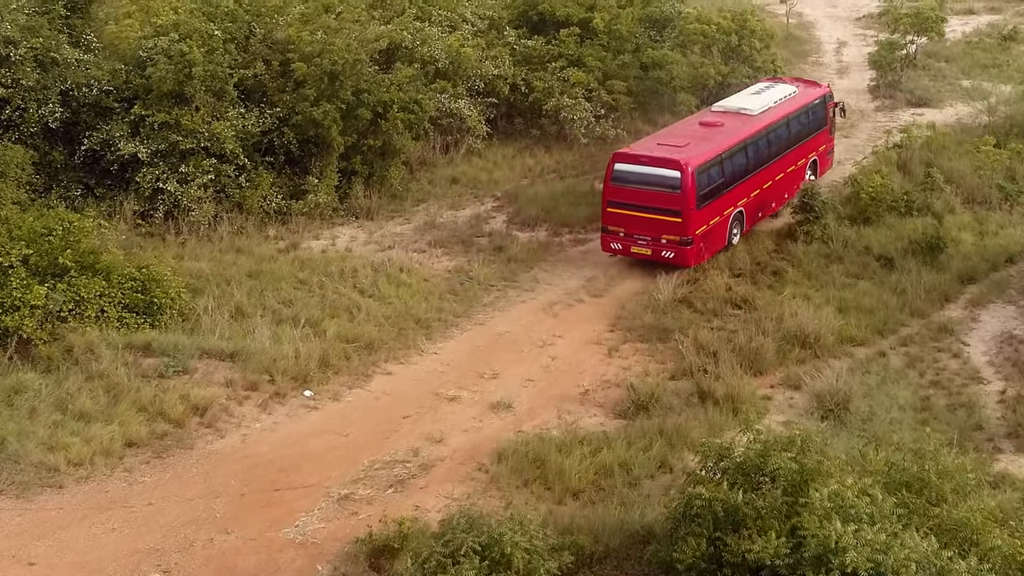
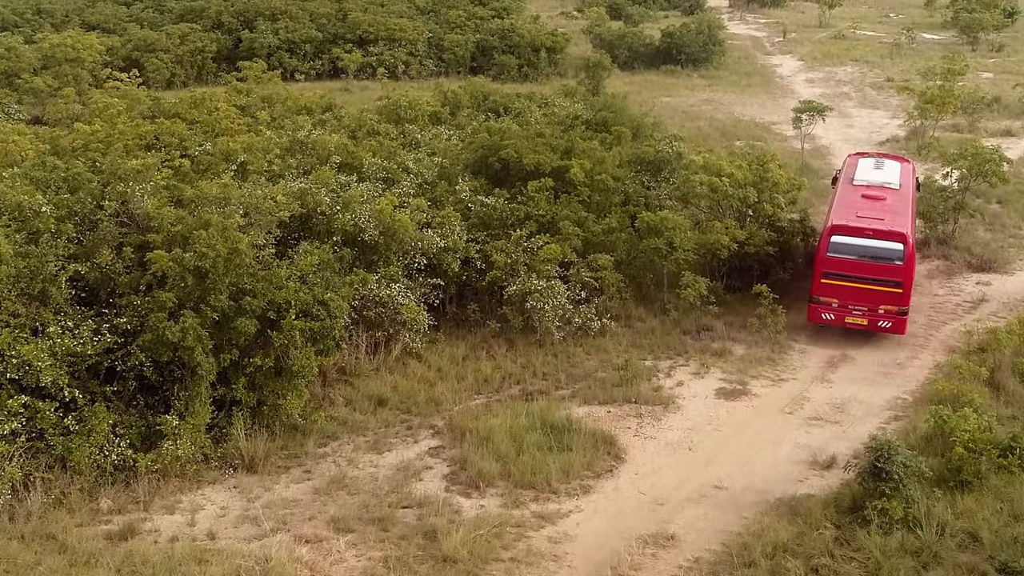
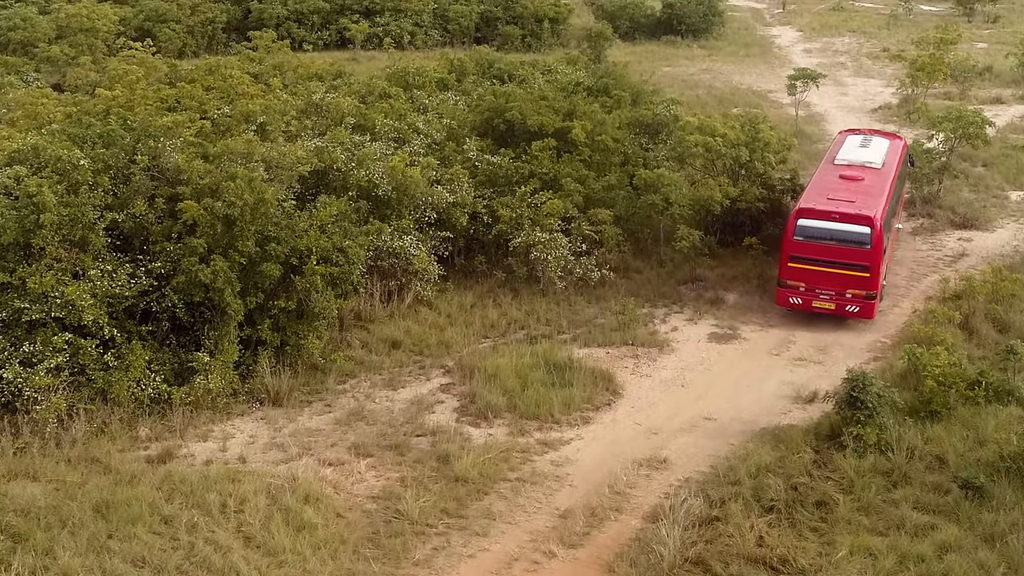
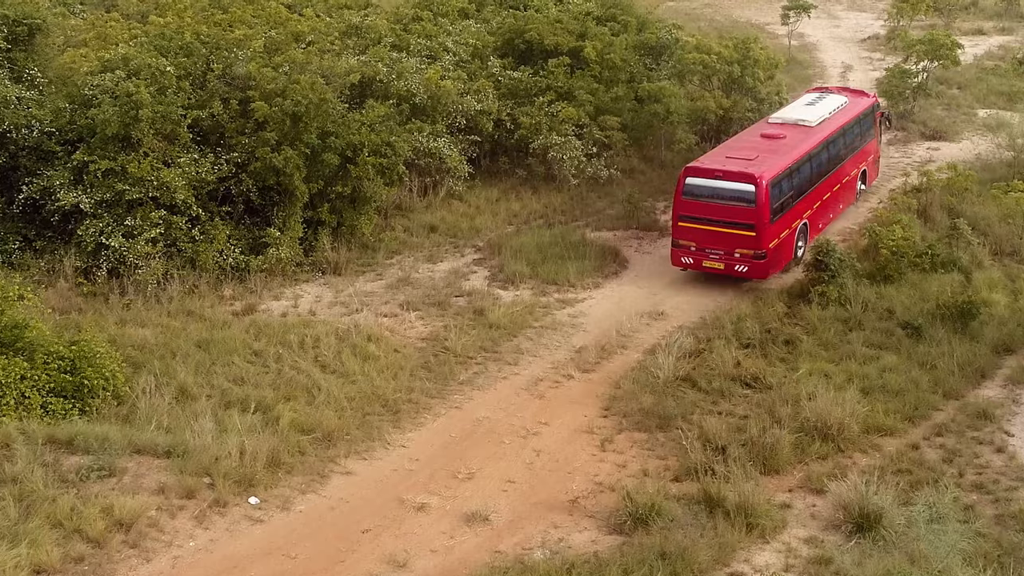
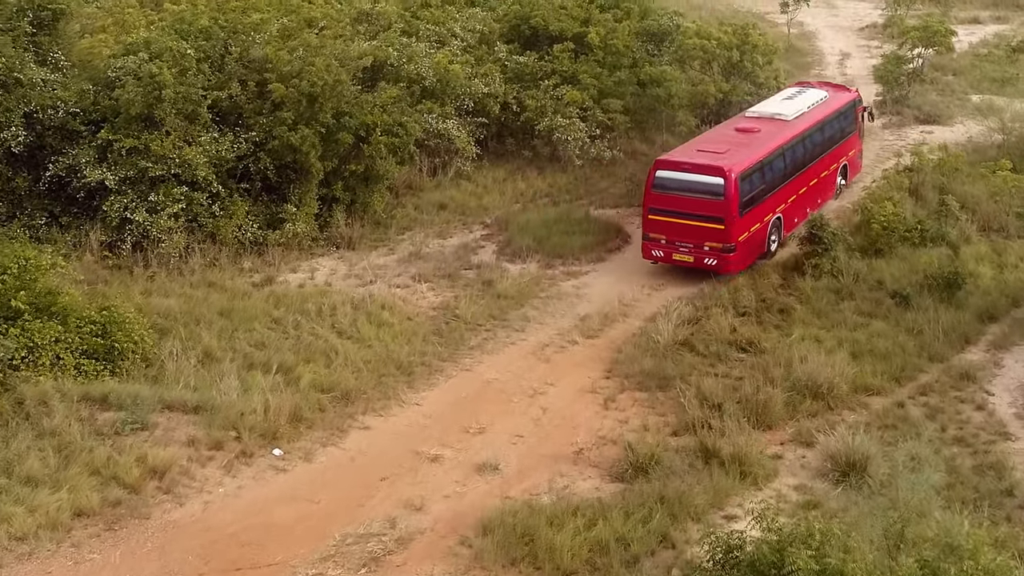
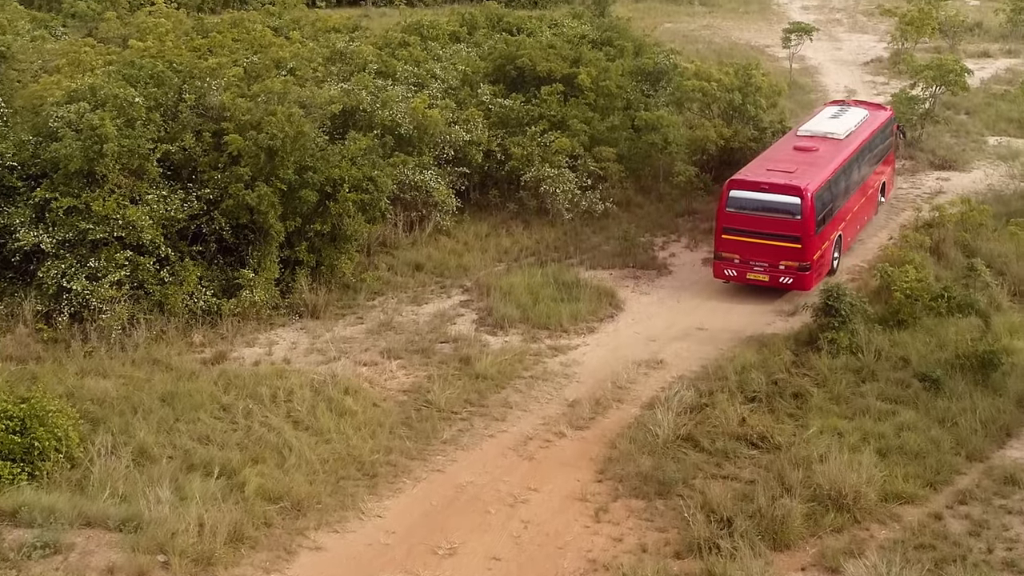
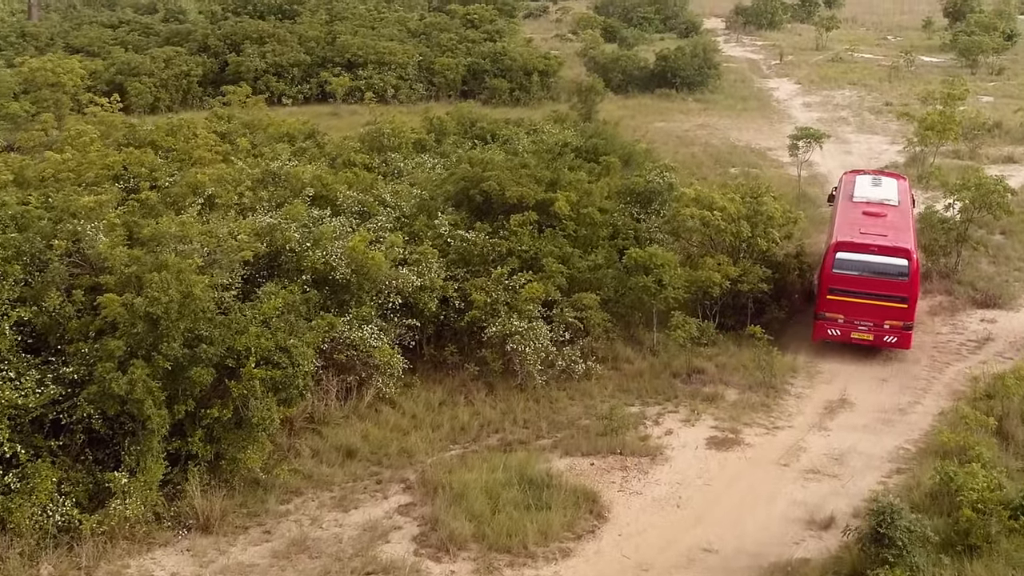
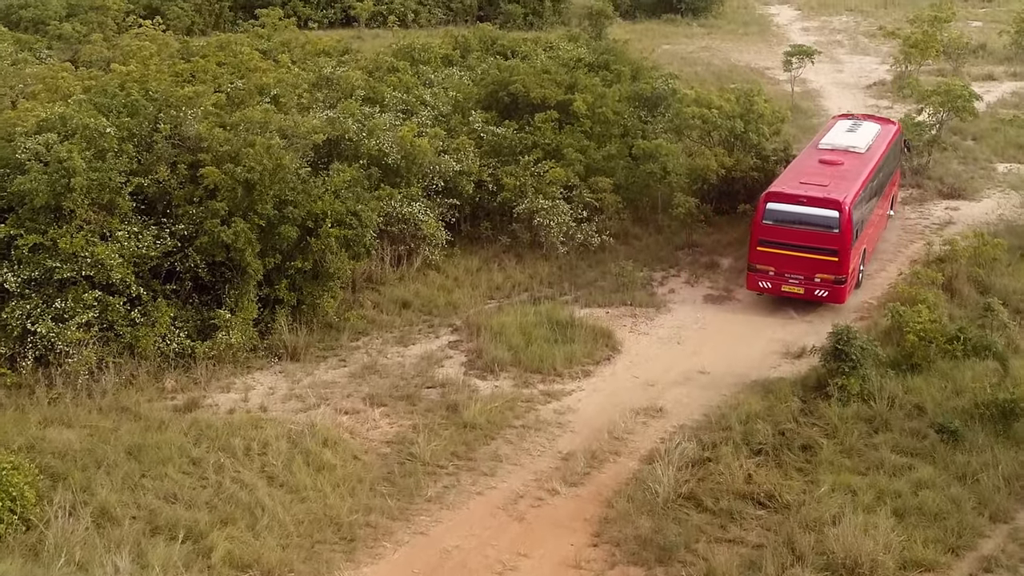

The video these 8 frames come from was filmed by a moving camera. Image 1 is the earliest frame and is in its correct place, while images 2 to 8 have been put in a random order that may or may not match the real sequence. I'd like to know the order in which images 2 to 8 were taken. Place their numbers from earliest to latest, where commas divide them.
5, 4, 6, 8, 3, 2, 7
